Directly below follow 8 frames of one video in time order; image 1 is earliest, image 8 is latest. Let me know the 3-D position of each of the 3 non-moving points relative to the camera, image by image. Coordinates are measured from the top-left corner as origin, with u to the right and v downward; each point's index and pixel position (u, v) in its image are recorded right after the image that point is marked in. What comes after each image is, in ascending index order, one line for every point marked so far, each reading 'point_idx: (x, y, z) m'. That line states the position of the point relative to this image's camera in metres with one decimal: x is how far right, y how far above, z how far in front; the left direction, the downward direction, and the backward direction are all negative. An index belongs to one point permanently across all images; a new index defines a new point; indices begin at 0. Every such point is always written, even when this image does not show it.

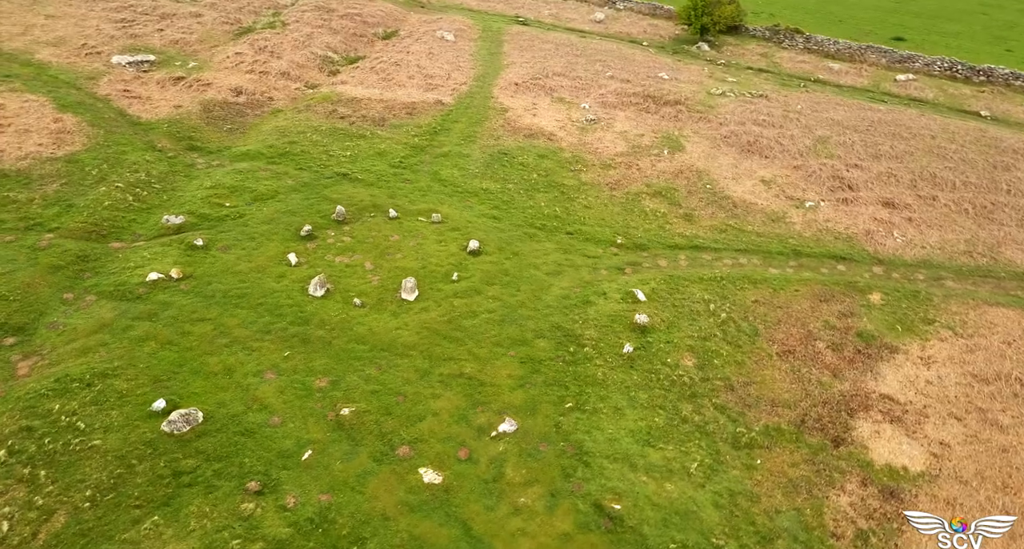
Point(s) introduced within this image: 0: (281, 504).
0: (-4.2, -4.2, +12.1) m
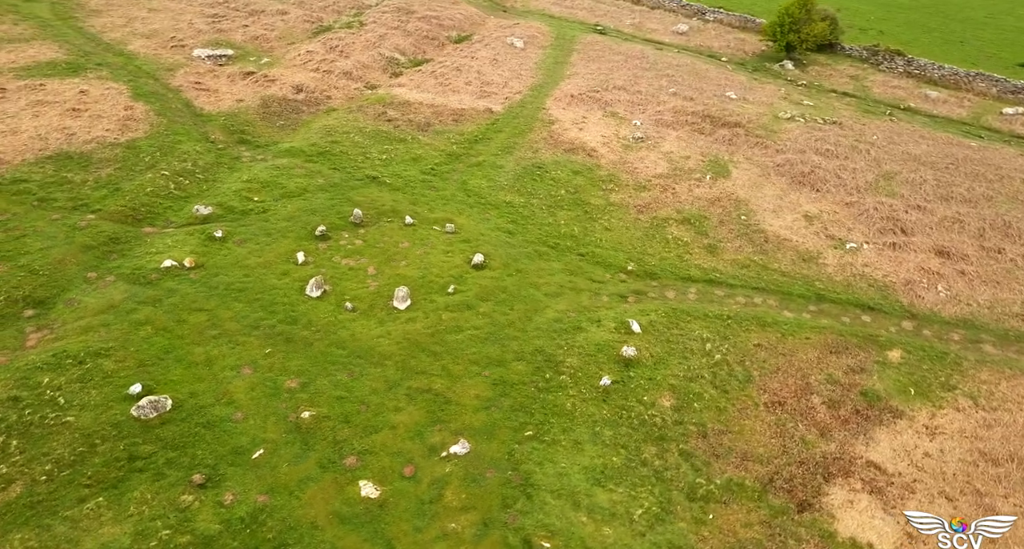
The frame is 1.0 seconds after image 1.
0: (-5.6, -4.3, +12.6) m
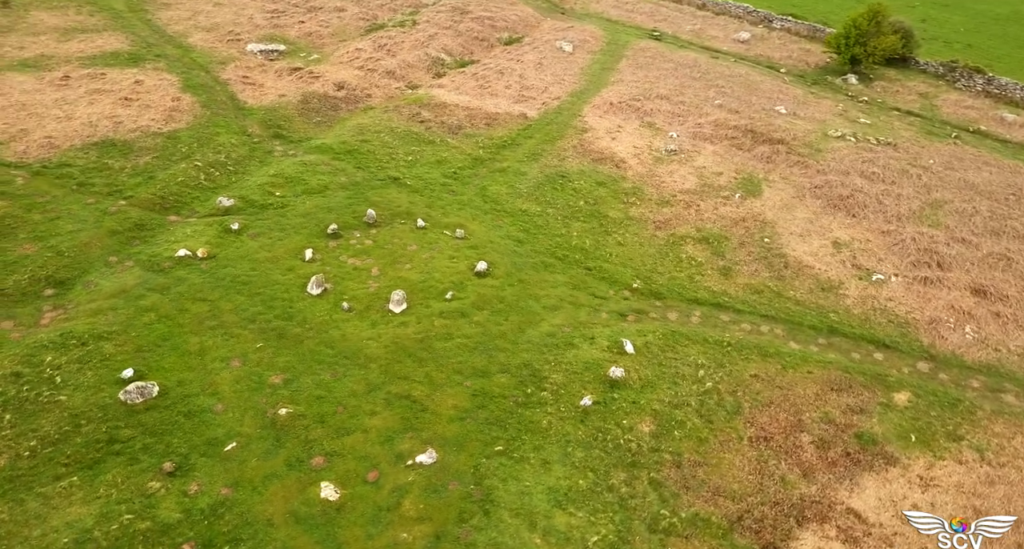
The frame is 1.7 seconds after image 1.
0: (-6.5, -4.3, +13.1) m
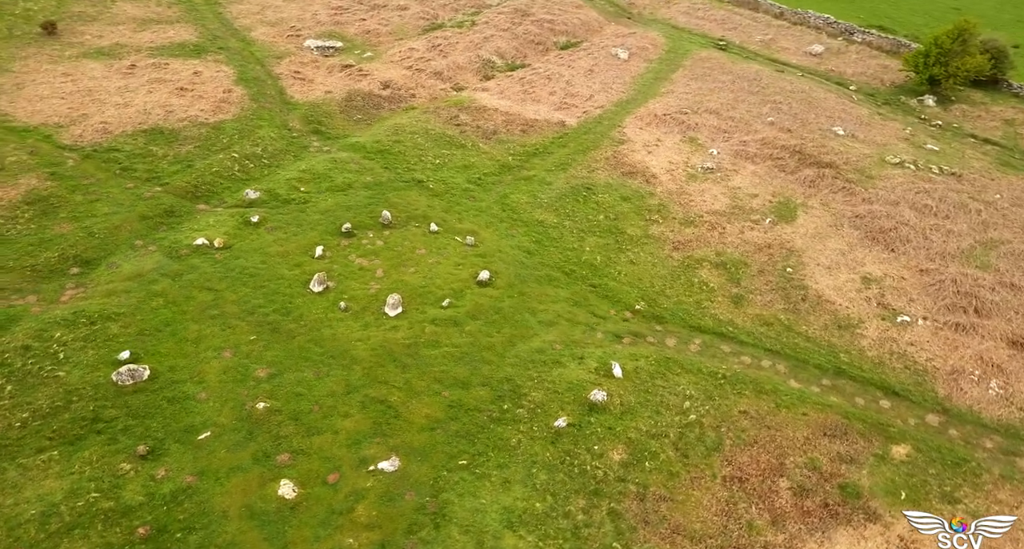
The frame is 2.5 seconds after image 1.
0: (-7.5, -4.1, +13.8) m
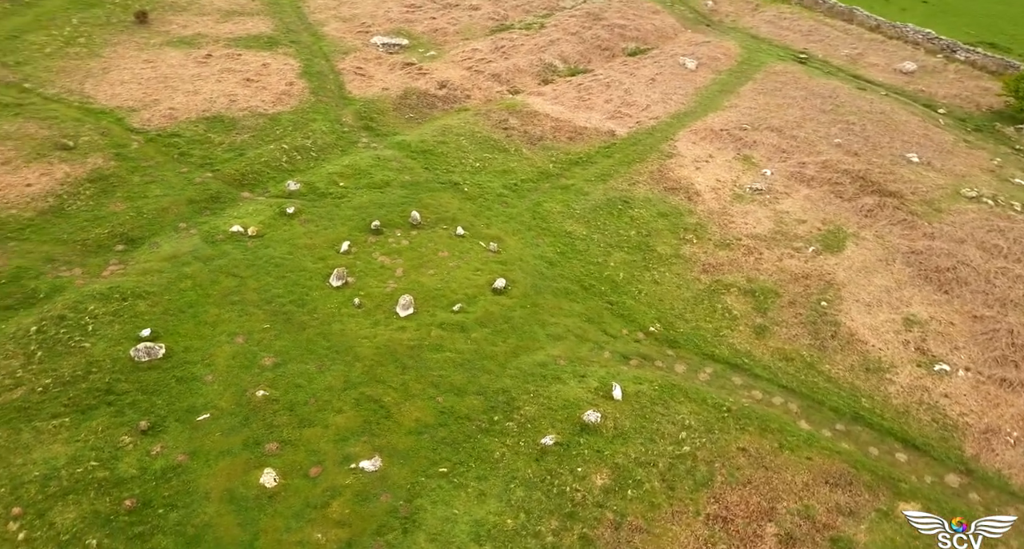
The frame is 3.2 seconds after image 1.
0: (-8.1, -3.8, +14.6) m
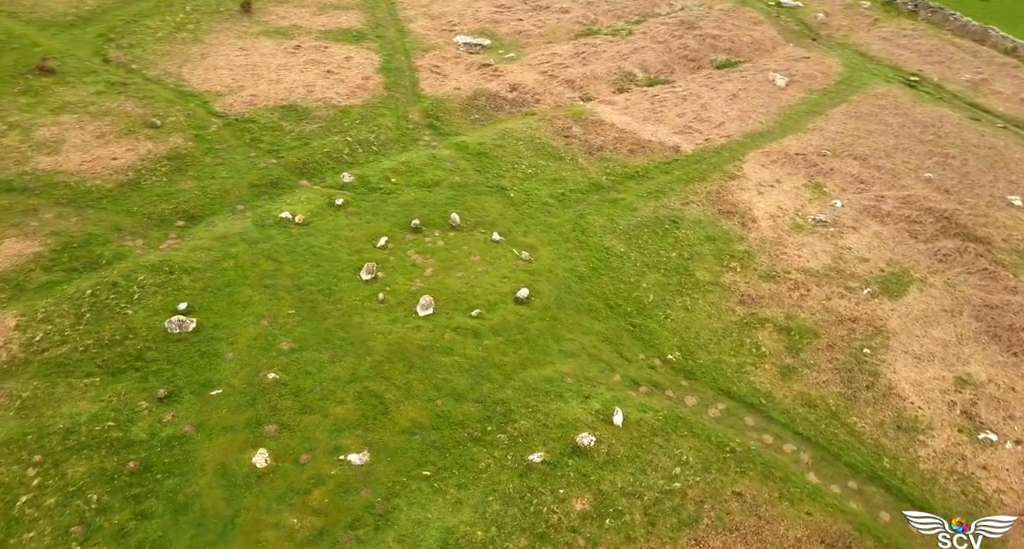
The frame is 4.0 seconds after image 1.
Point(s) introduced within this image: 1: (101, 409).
0: (-8.4, -3.3, +15.8) m
1: (-9.8, -3.2, +15.8) m
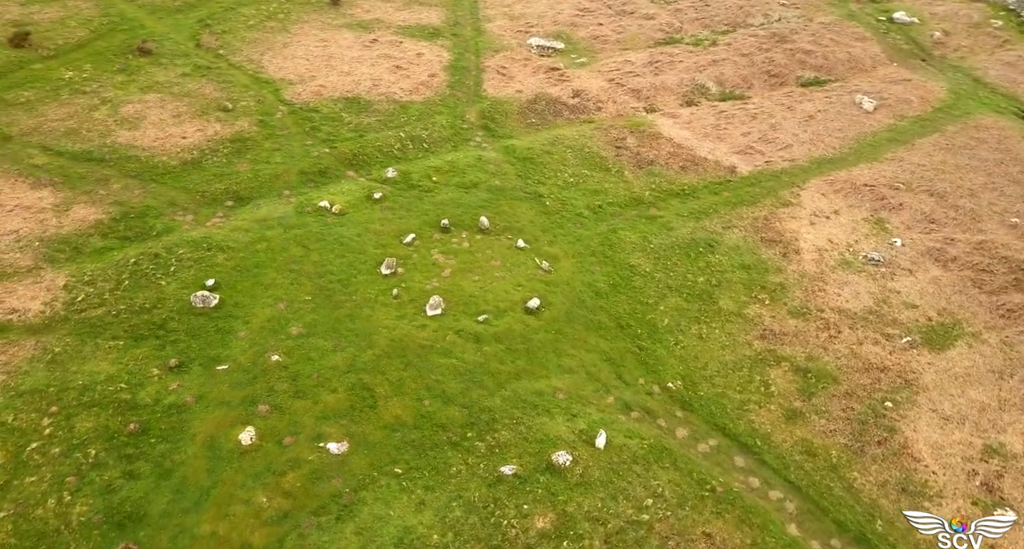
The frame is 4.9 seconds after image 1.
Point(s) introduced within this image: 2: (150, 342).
0: (-8.9, -2.7, +17.2) m
1: (-10.2, -2.5, +17.3) m
2: (-9.9, -1.8, +18.2) m
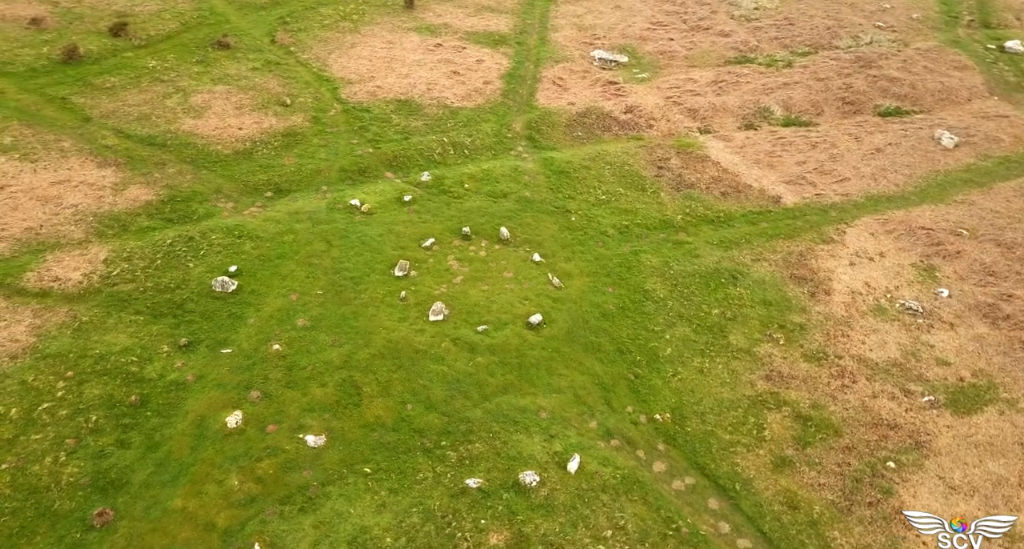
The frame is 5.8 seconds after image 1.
0: (-9.4, -2.3, +18.5) m
1: (-10.7, -1.9, +18.7) m
2: (-10.2, -1.3, +19.6) m
